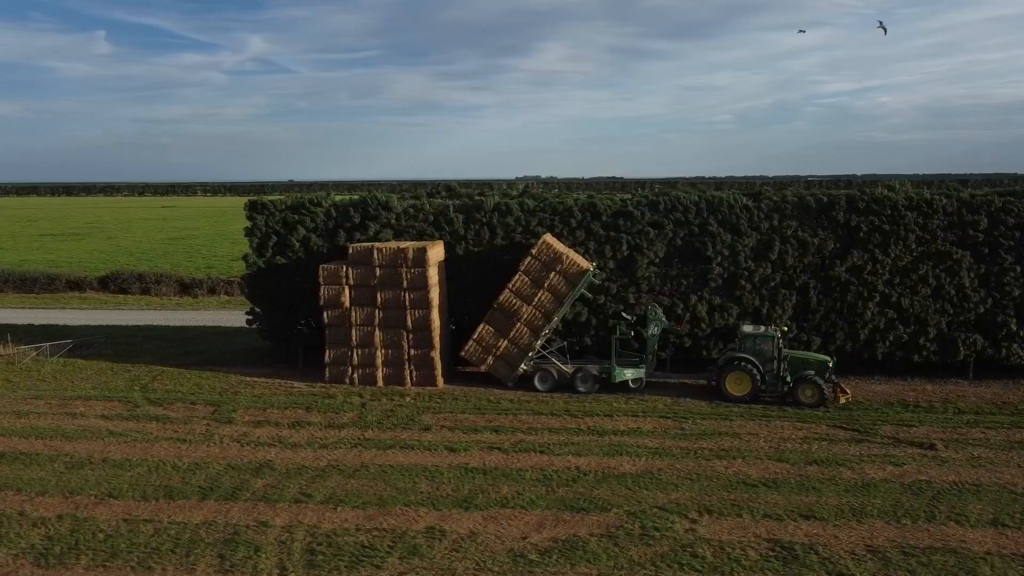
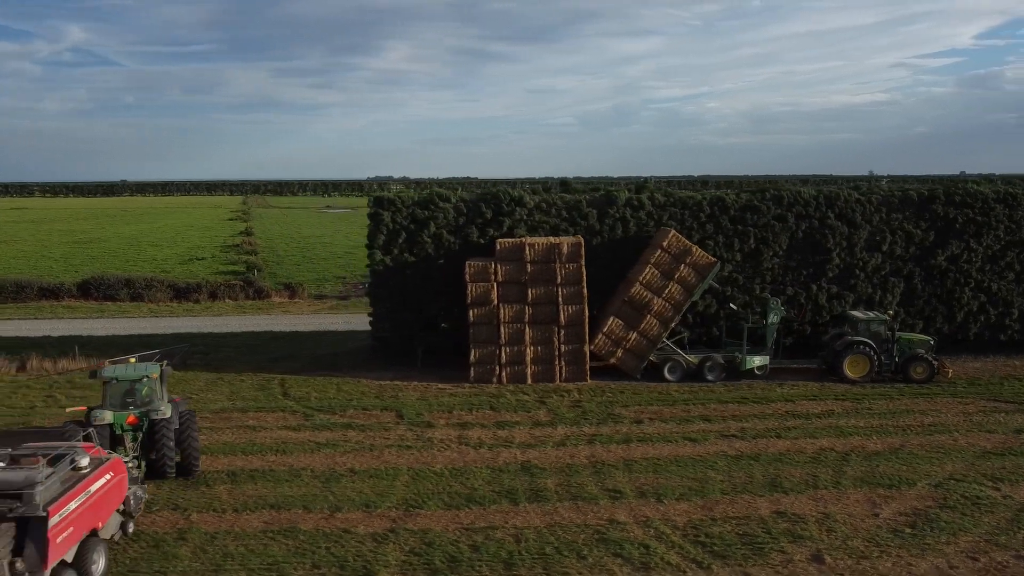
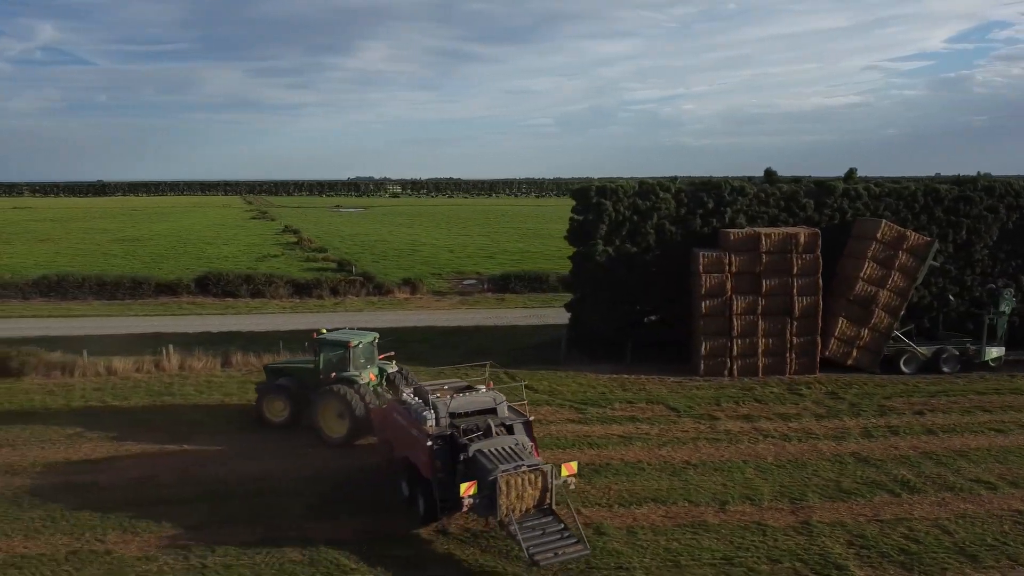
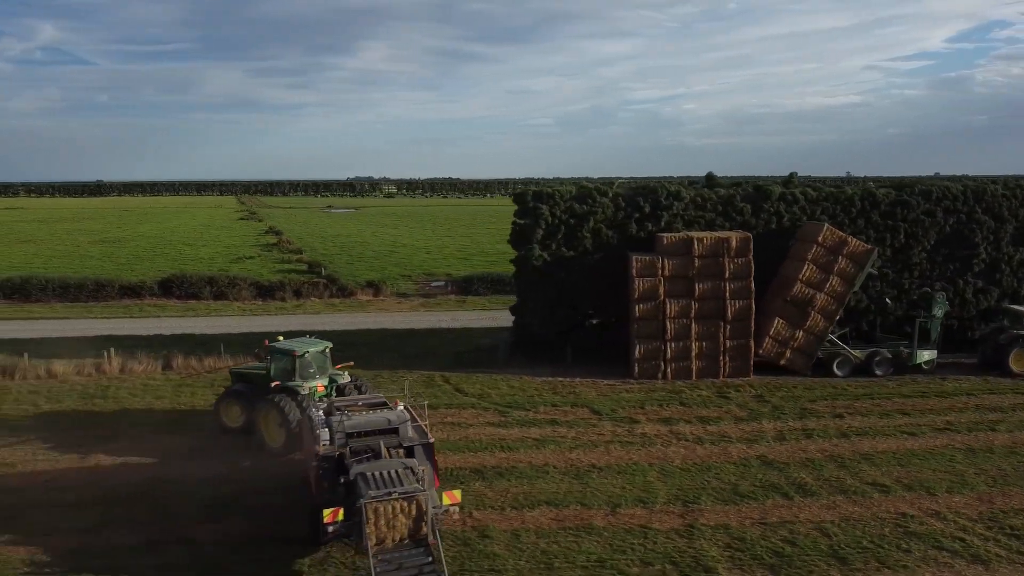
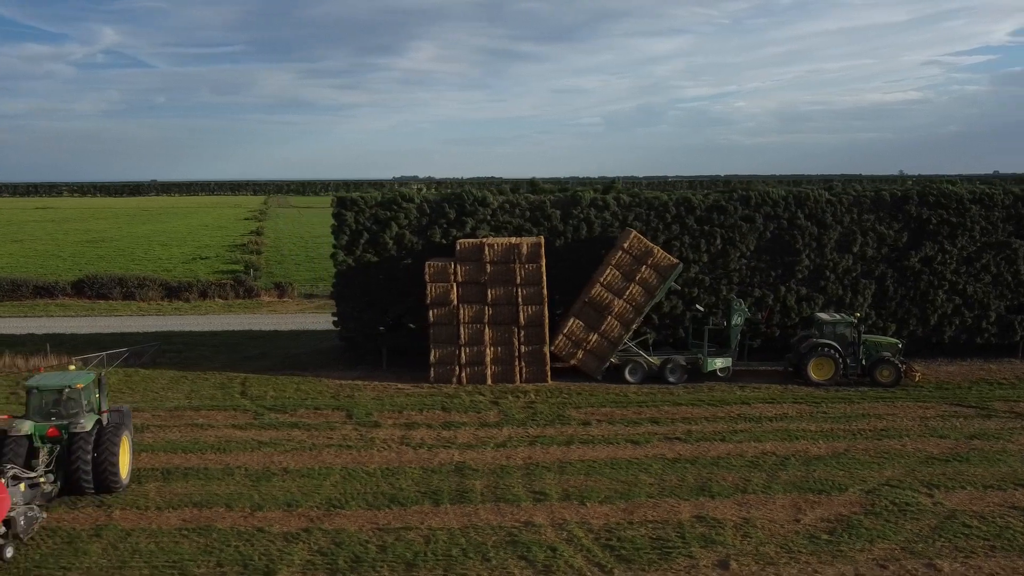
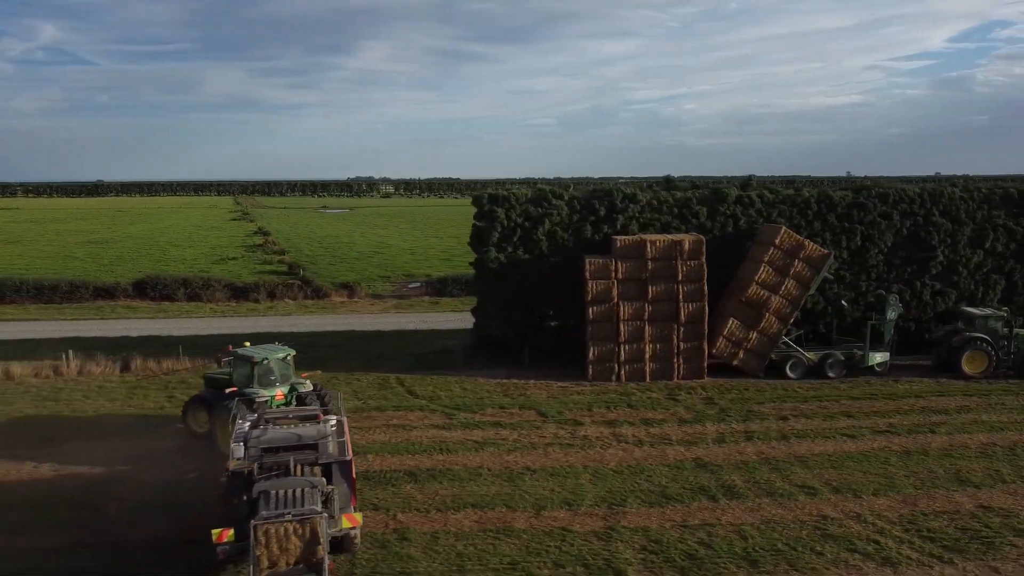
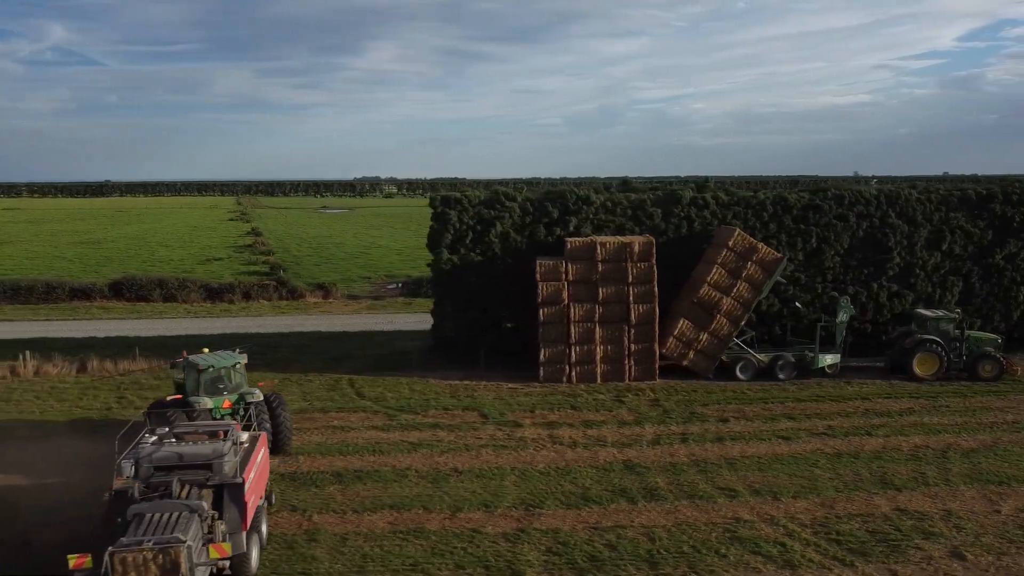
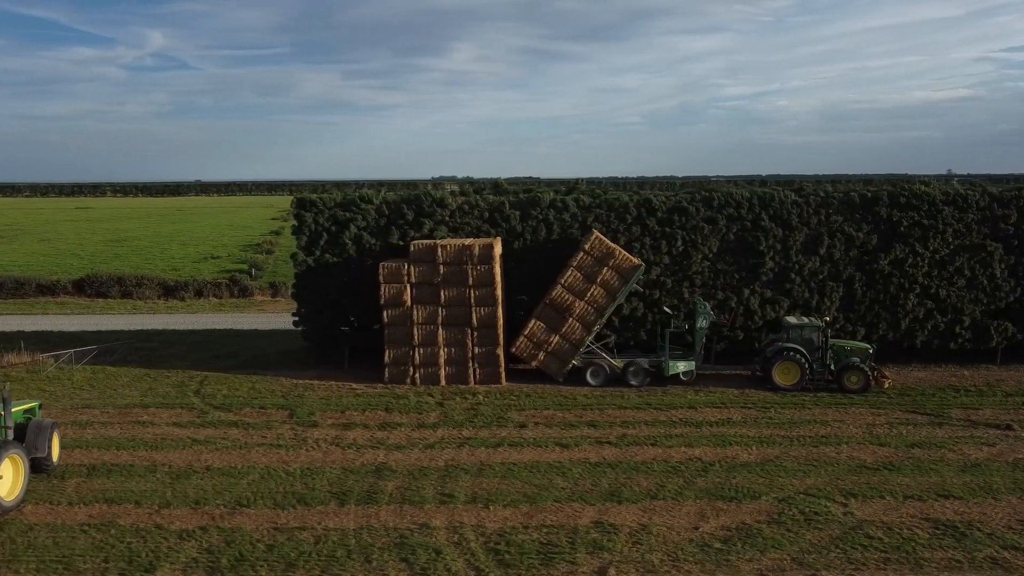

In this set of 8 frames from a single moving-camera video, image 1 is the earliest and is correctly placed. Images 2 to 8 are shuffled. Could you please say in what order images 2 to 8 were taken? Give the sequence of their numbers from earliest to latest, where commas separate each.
8, 5, 2, 7, 6, 4, 3
